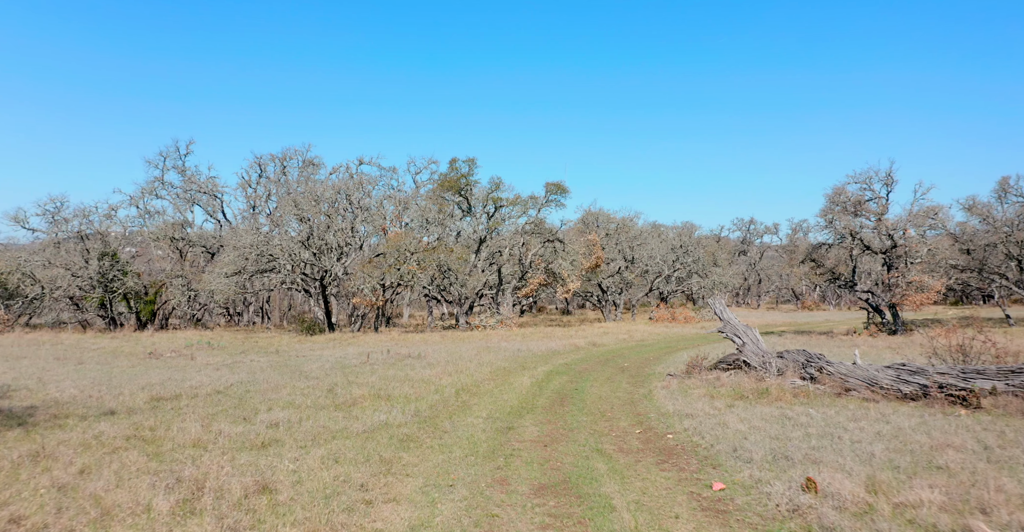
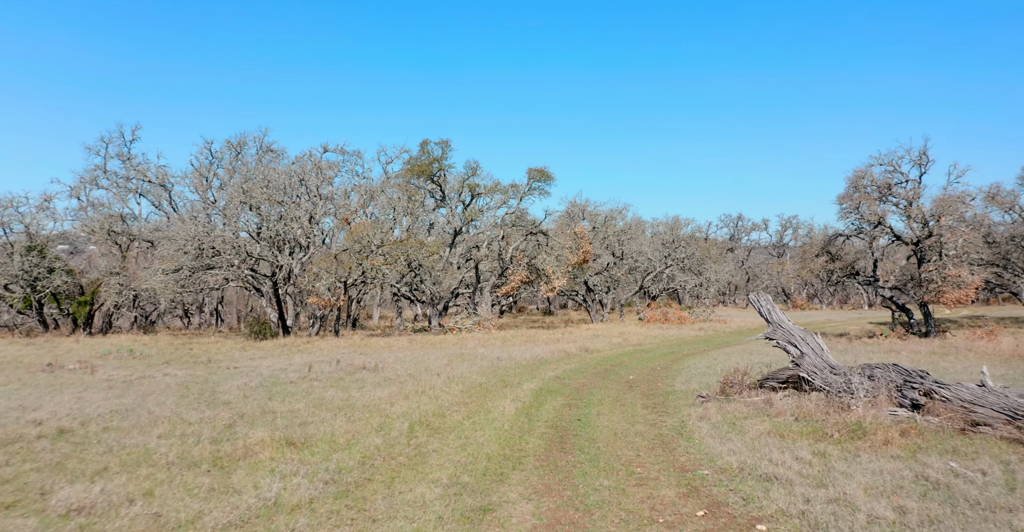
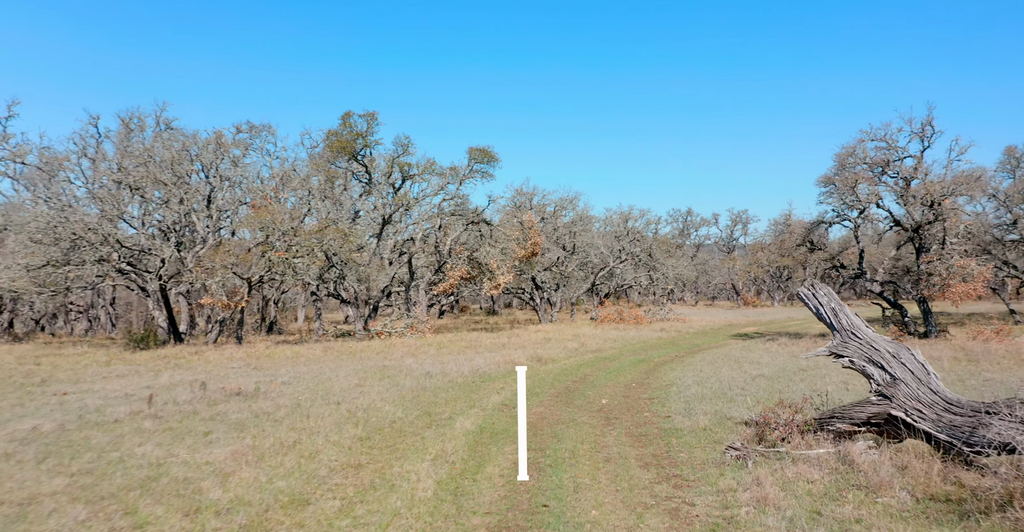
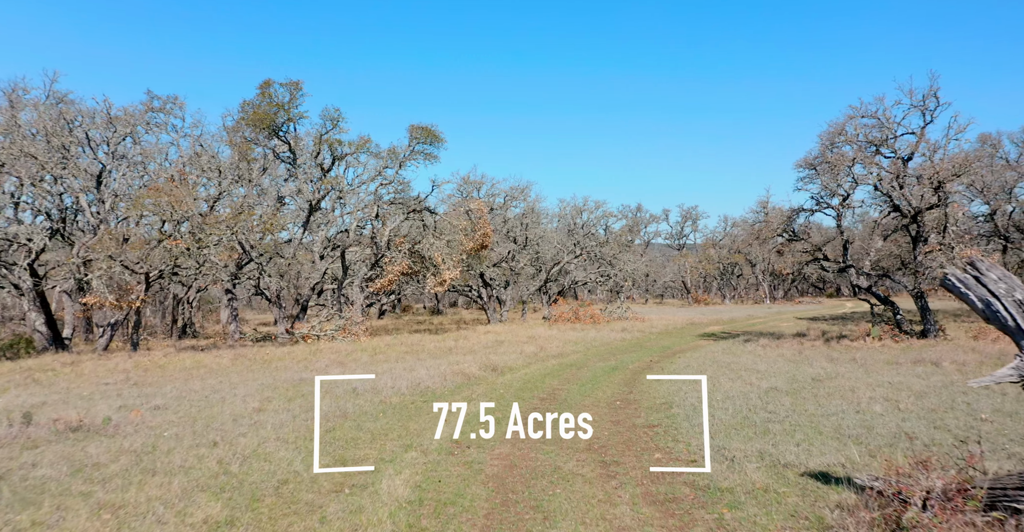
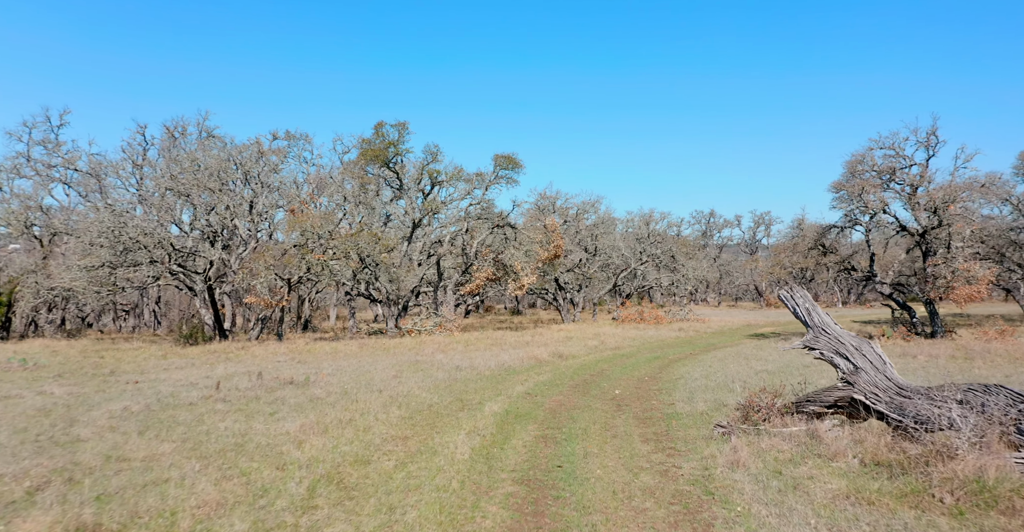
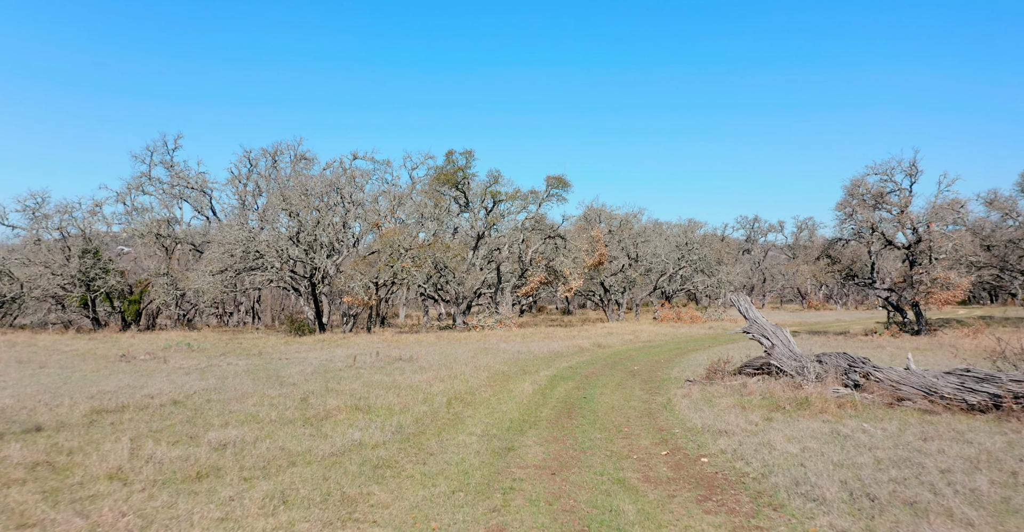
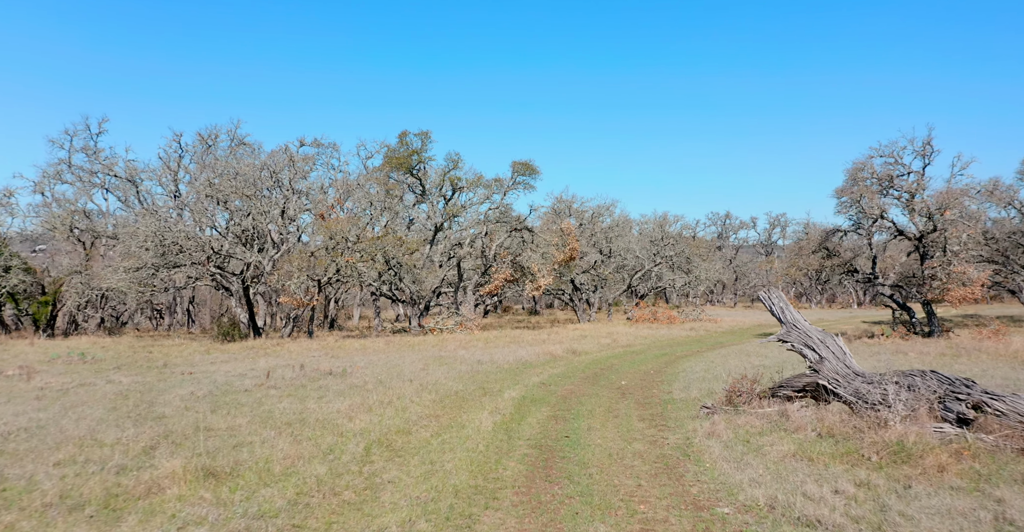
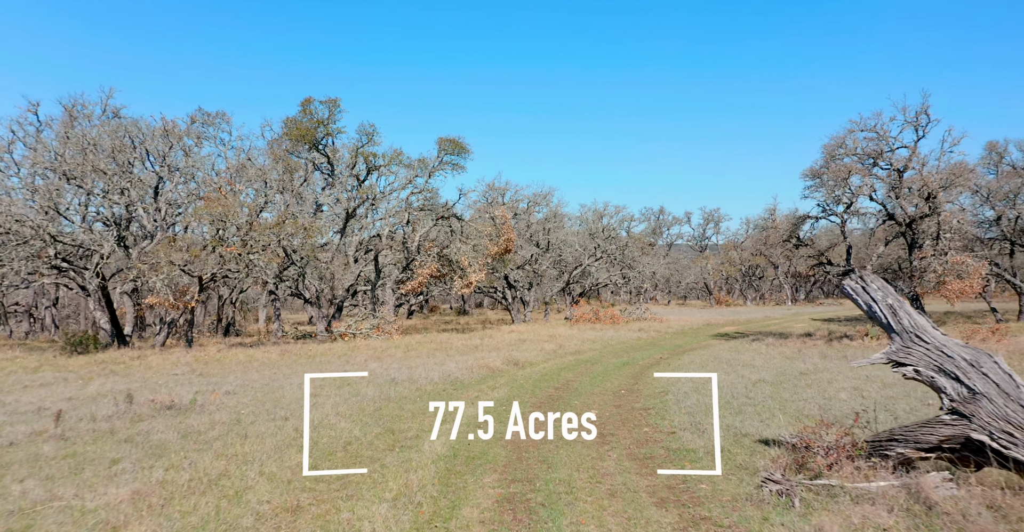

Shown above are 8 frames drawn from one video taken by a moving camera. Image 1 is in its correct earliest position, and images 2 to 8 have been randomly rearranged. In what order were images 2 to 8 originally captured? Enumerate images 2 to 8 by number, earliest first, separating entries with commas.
6, 2, 7, 5, 3, 8, 4
